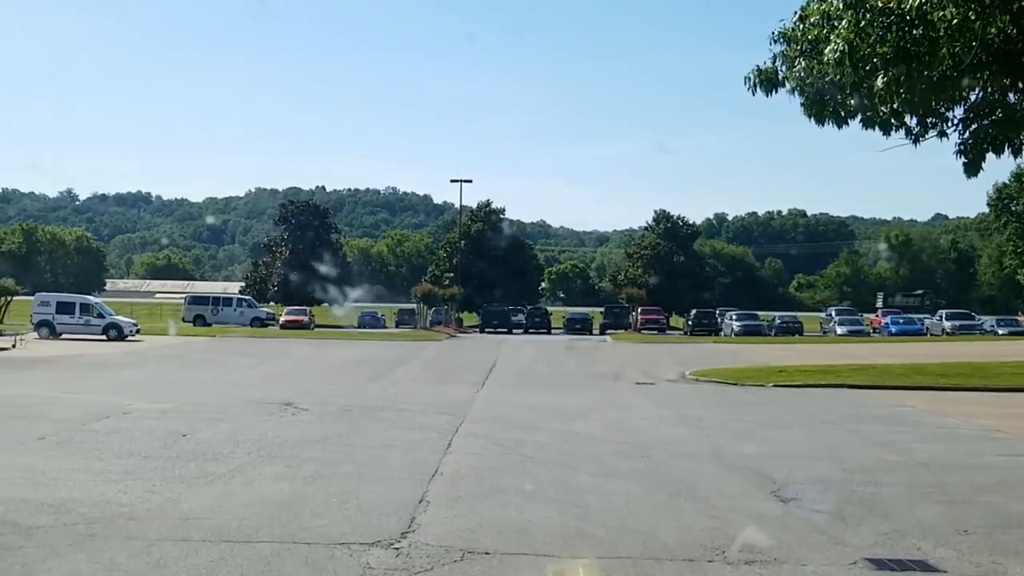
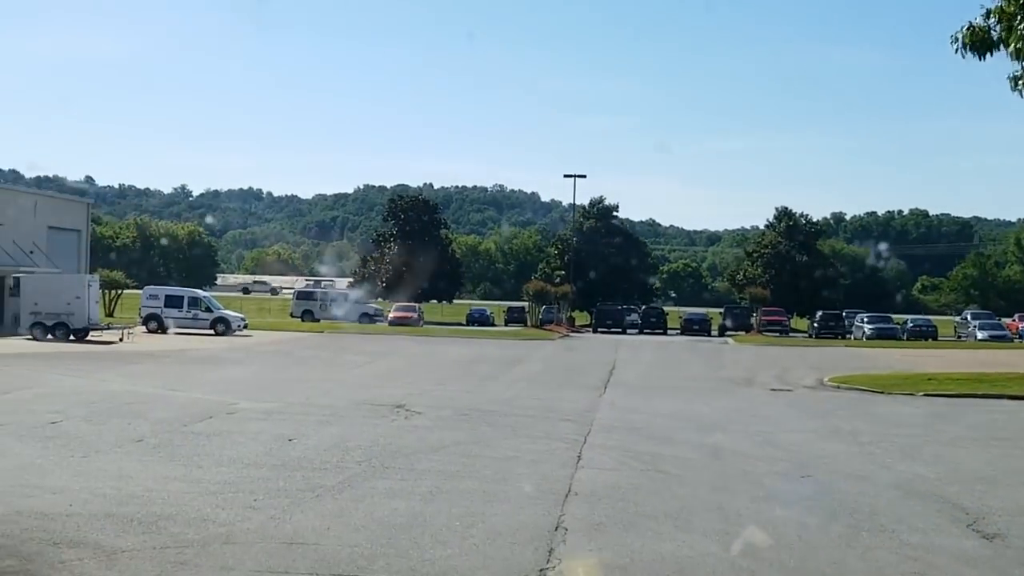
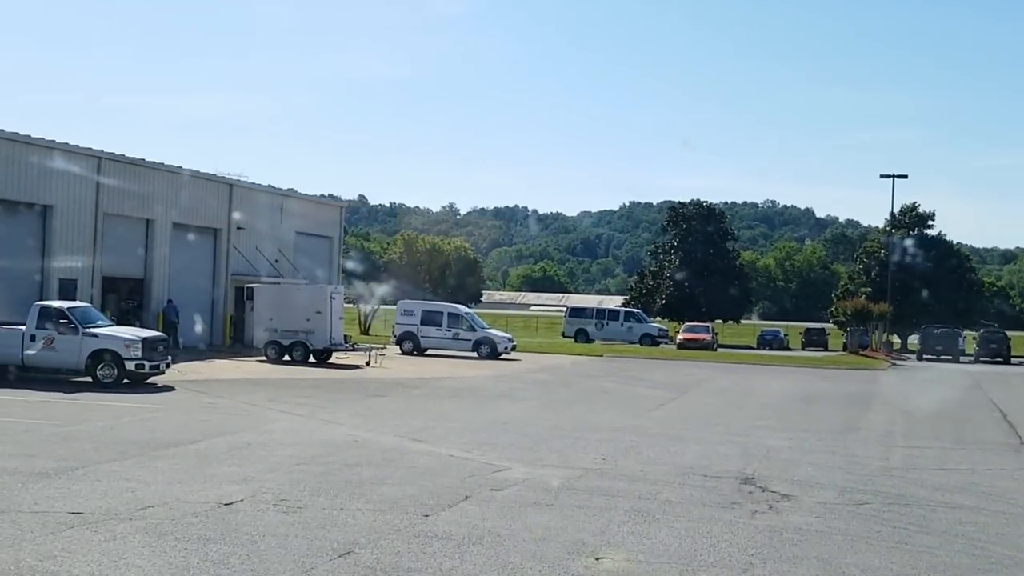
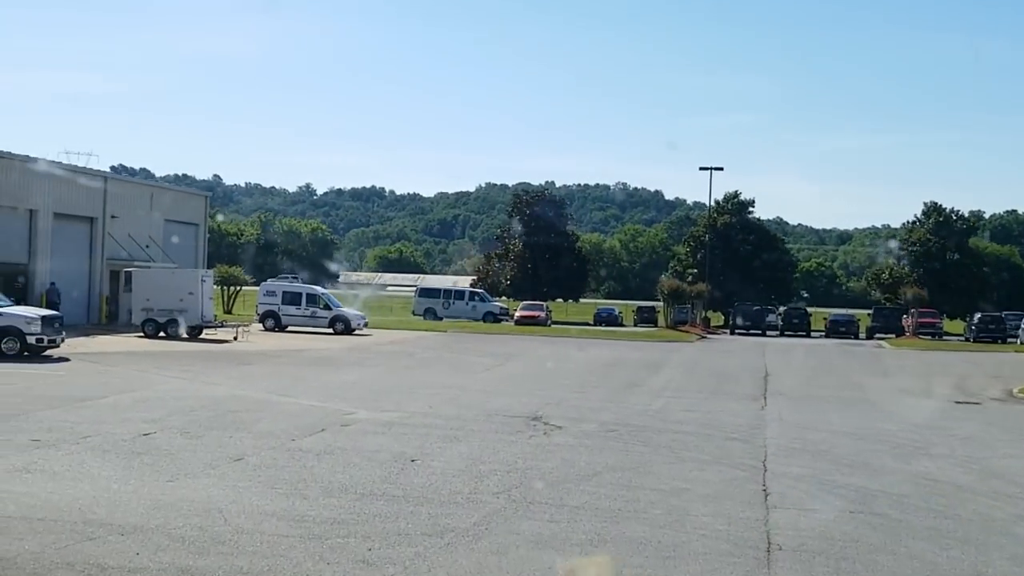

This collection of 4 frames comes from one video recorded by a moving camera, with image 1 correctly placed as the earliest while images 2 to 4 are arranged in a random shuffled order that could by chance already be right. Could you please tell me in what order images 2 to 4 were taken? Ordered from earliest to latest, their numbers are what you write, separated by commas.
2, 4, 3
